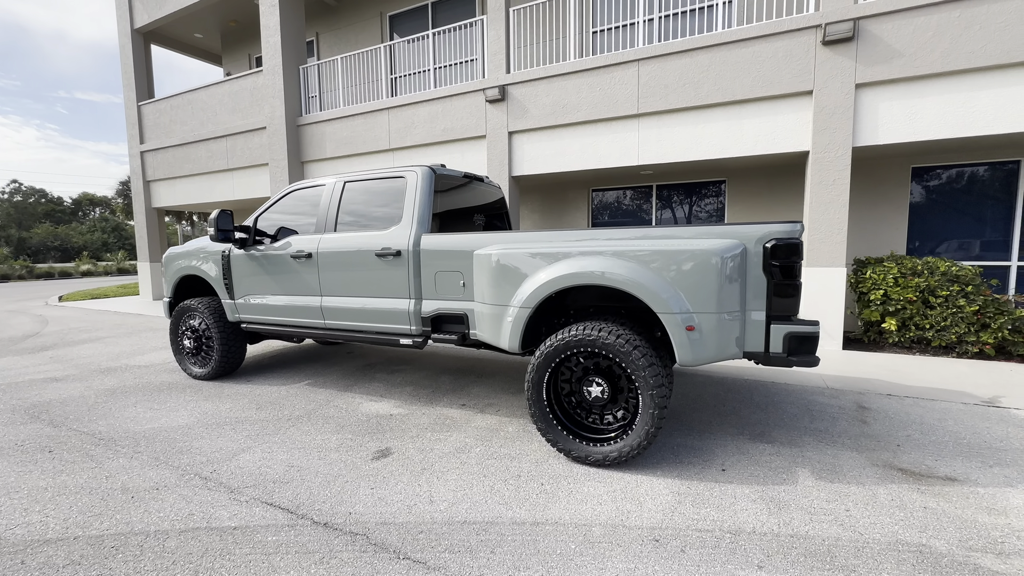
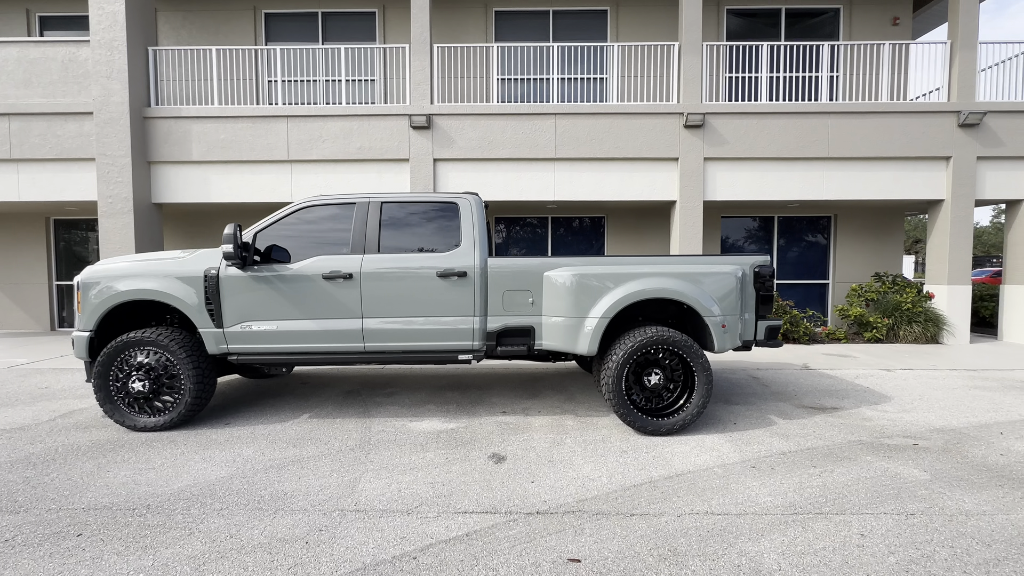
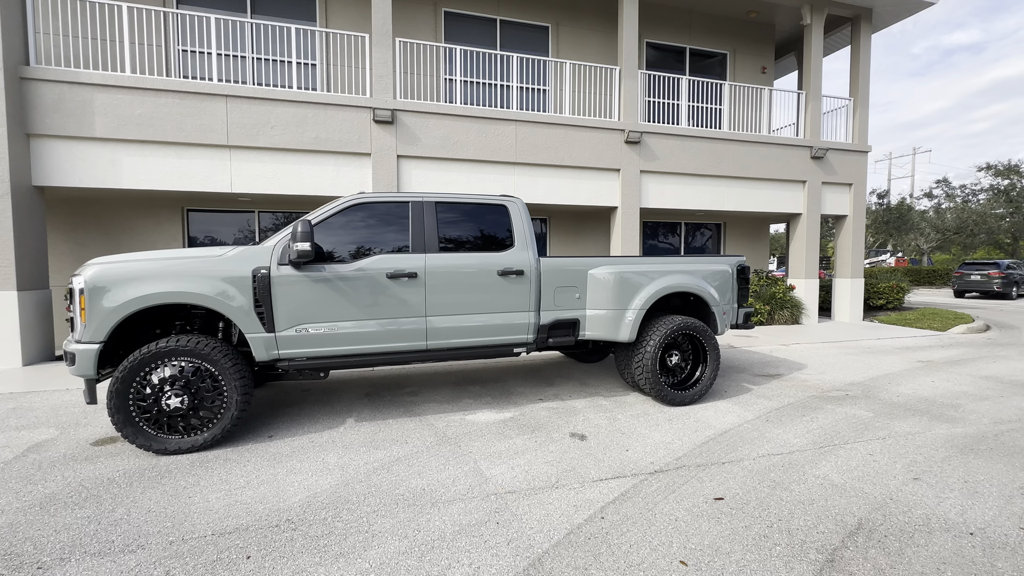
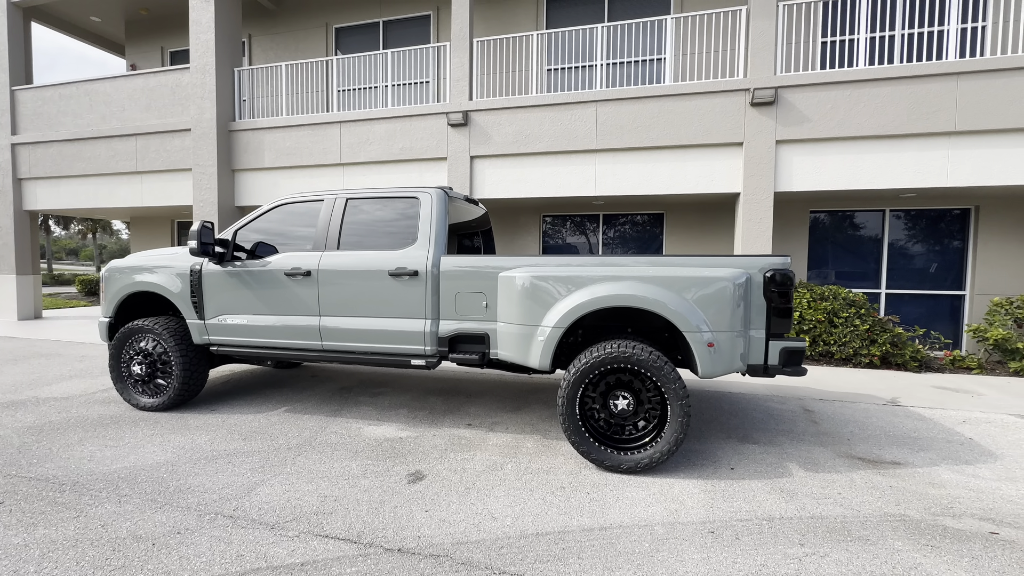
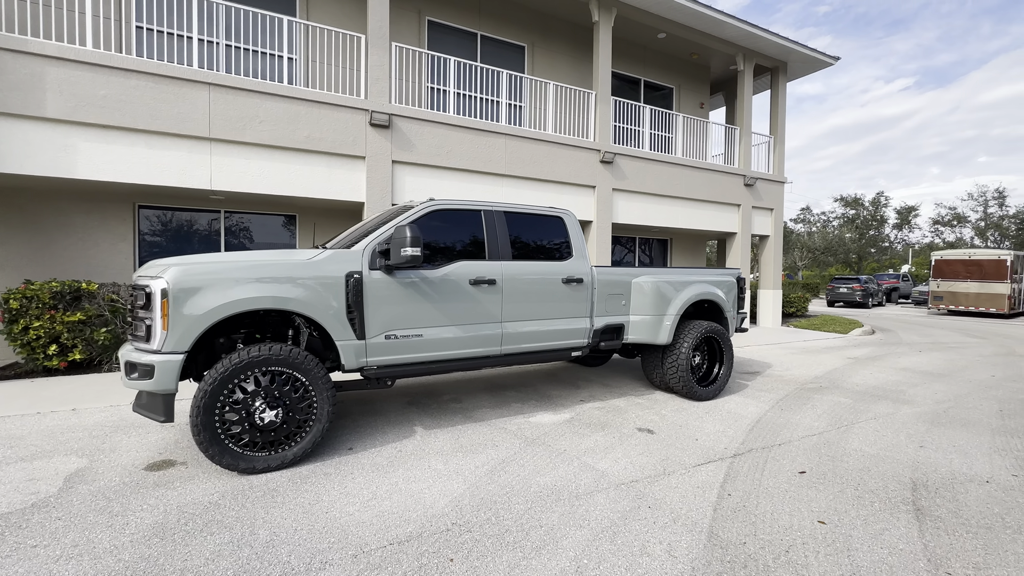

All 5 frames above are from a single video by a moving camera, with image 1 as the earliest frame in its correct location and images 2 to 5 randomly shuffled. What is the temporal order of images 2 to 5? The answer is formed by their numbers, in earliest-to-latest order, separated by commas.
4, 2, 3, 5
